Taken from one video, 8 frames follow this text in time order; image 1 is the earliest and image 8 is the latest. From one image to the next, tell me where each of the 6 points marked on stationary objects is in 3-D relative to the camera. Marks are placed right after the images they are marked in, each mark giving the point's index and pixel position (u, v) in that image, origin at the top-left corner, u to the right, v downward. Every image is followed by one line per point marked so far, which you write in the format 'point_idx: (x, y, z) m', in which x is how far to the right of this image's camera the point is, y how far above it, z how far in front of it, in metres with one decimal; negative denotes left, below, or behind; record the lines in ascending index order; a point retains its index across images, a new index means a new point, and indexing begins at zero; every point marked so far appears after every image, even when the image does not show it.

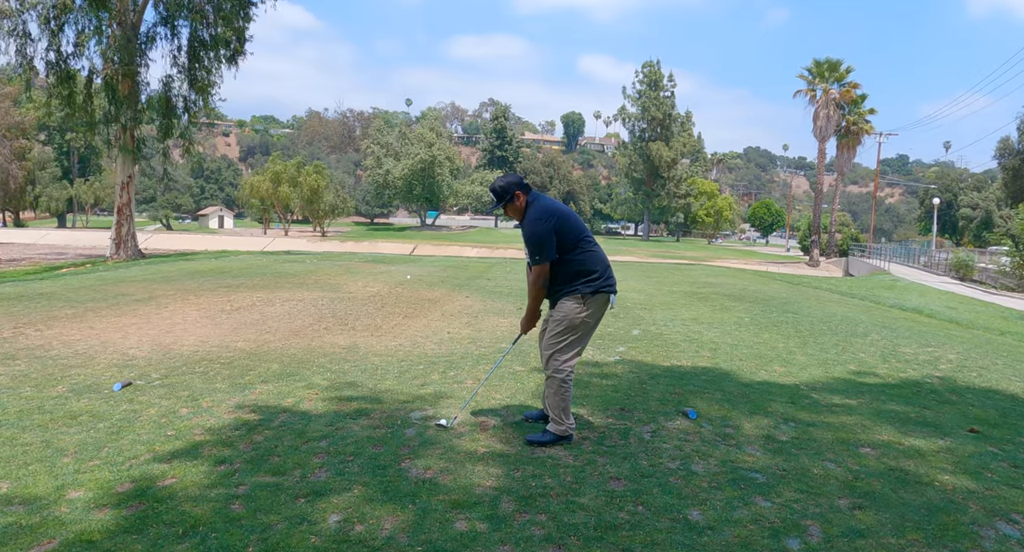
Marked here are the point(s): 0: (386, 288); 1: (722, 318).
0: (-2.6, -0.2, +13.3) m
1: (+3.1, -0.6, +9.9) m
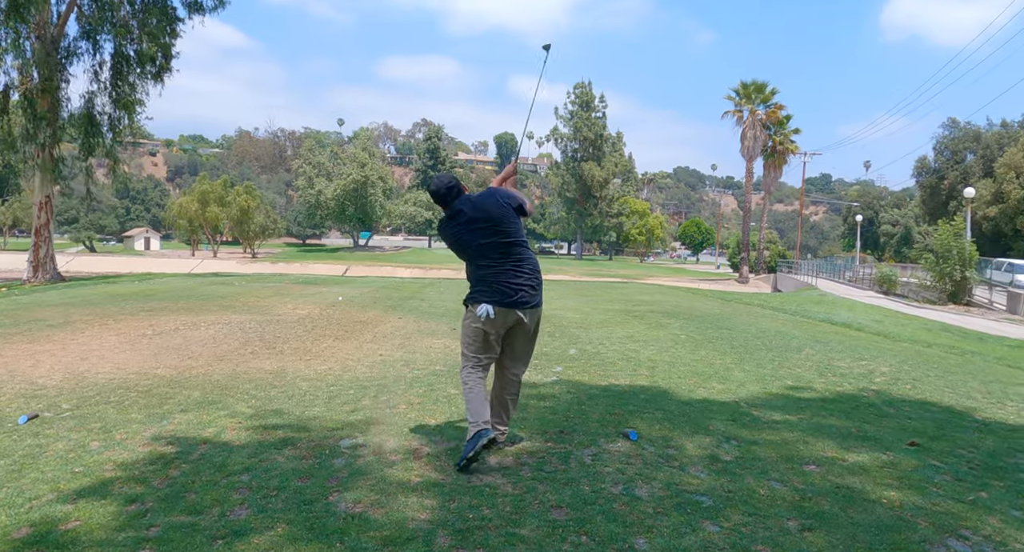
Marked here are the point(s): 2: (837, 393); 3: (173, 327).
0: (-3.8, -0.7, +12.8) m
1: (+2.2, -0.9, +9.9) m
2: (+3.1, -1.1, +6.3) m
3: (-5.2, -0.8, +10.2) m
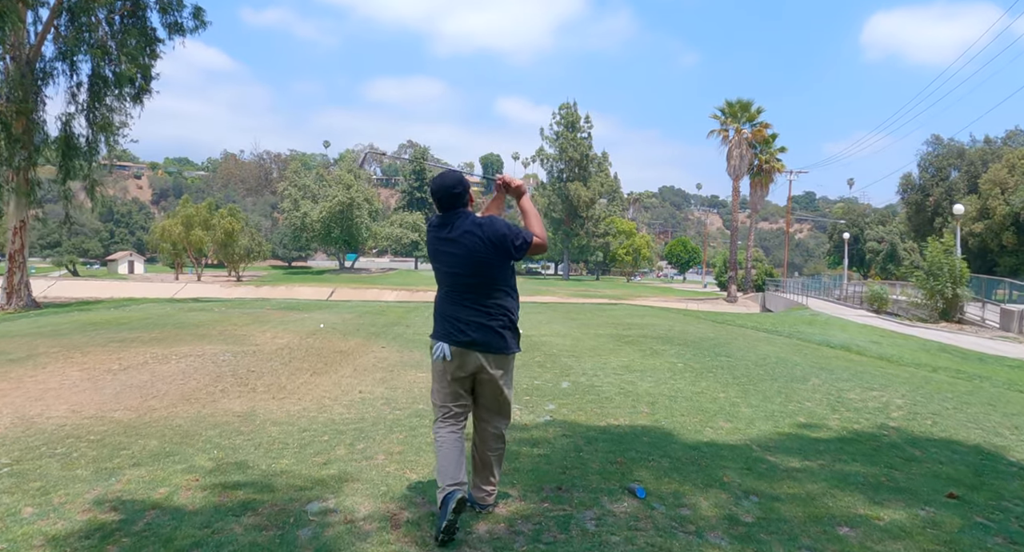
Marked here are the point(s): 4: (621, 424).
0: (-4.0, -1.2, +12.2) m
1: (+2.0, -1.3, +9.4) m
2: (+3.0, -1.4, +5.8) m
3: (-5.4, -1.2, +9.6) m
4: (+1.0, -1.3, +5.9) m
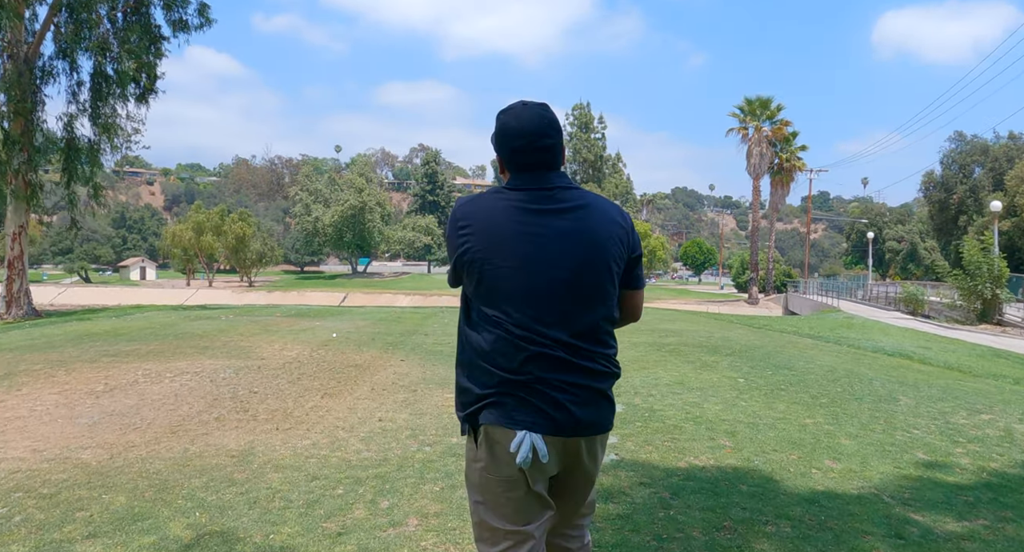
0: (-3.5, -1.3, +11.2) m
1: (+2.5, -1.3, +8.3) m
2: (+3.4, -1.4, +4.6) m
3: (-4.9, -1.3, +8.5) m
4: (+1.4, -1.4, +4.8) m
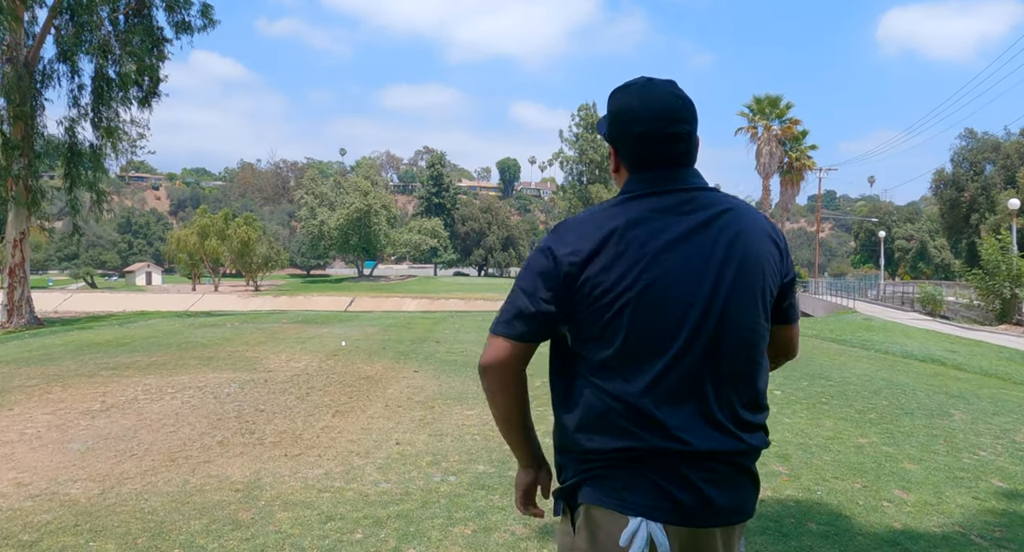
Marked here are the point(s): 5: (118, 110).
0: (-3.2, -1.4, +10.7) m
1: (+2.8, -1.4, +7.8) m
2: (+3.6, -1.4, +4.1) m
3: (-4.6, -1.5, +8.0) m
4: (+1.6, -1.4, +4.3) m
5: (-11.8, +5.0, +19.7) m
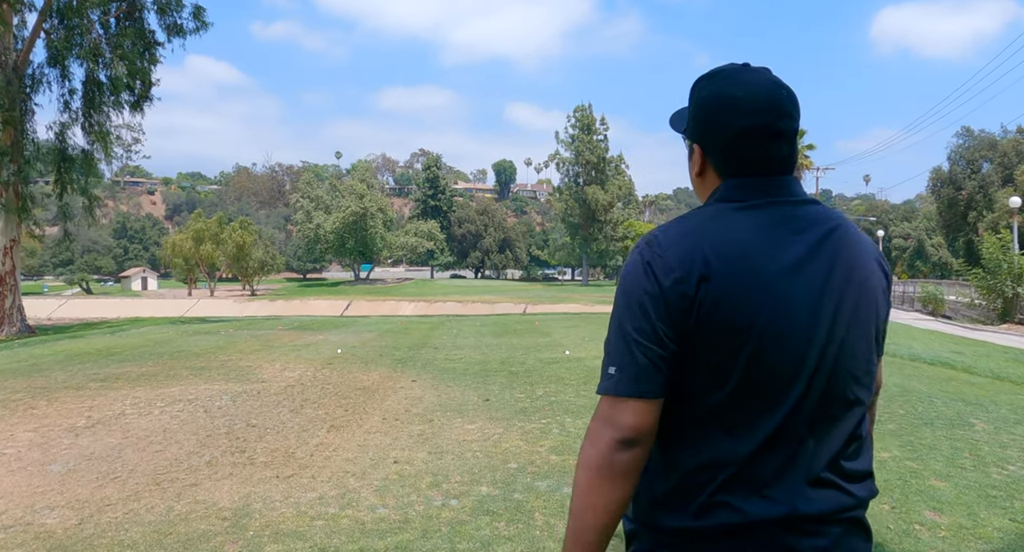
0: (-3.2, -1.5, +10.4) m
1: (+2.8, -1.4, +7.5) m
2: (+3.7, -1.5, +3.8) m
3: (-4.6, -1.6, +7.7) m
4: (+1.7, -1.5, +4.0) m
5: (-11.8, +4.7, +19.4) m
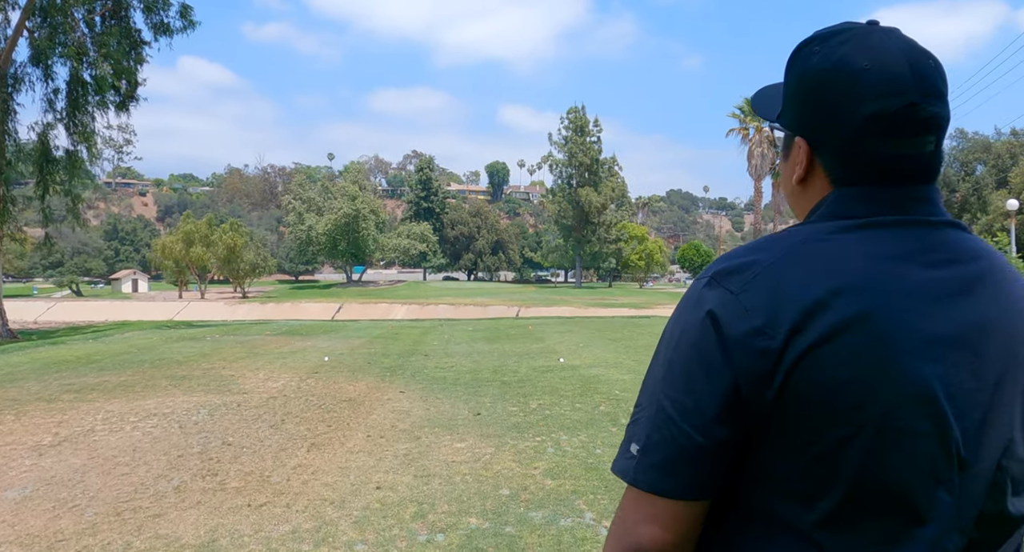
0: (-3.3, -1.6, +10.0) m
1: (+2.7, -1.5, +7.1) m
2: (+3.6, -1.6, +3.5) m
3: (-4.7, -1.7, +7.3) m
4: (+1.6, -1.6, +3.6) m
5: (-12.0, +4.6, +18.9) m
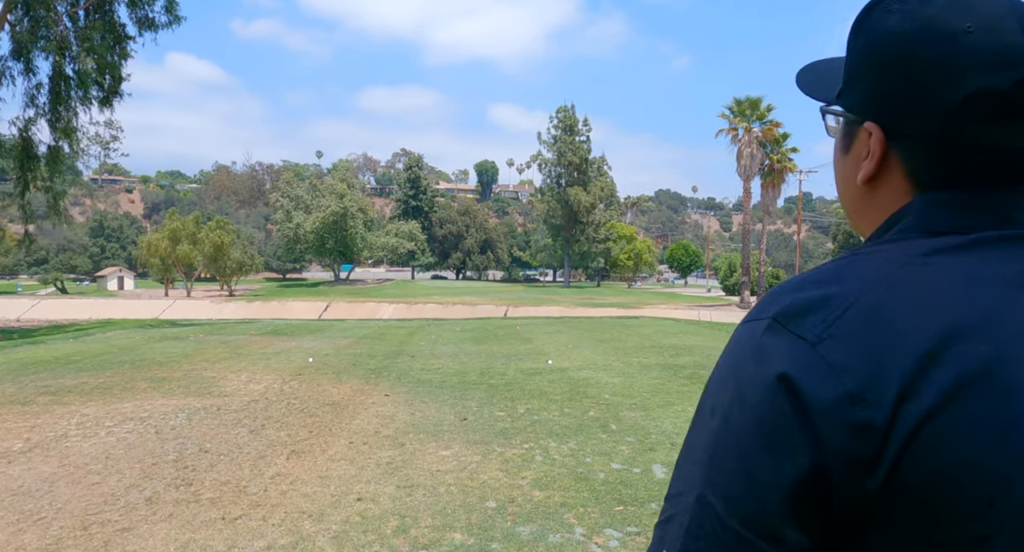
0: (-3.5, -1.6, +9.8) m
1: (+2.6, -1.5, +7.0) m
2: (+3.6, -1.6, +3.4) m
3: (-4.8, -1.7, +7.1) m
4: (+1.5, -1.6, +3.5) m
5: (-12.3, +4.7, +18.5) m
